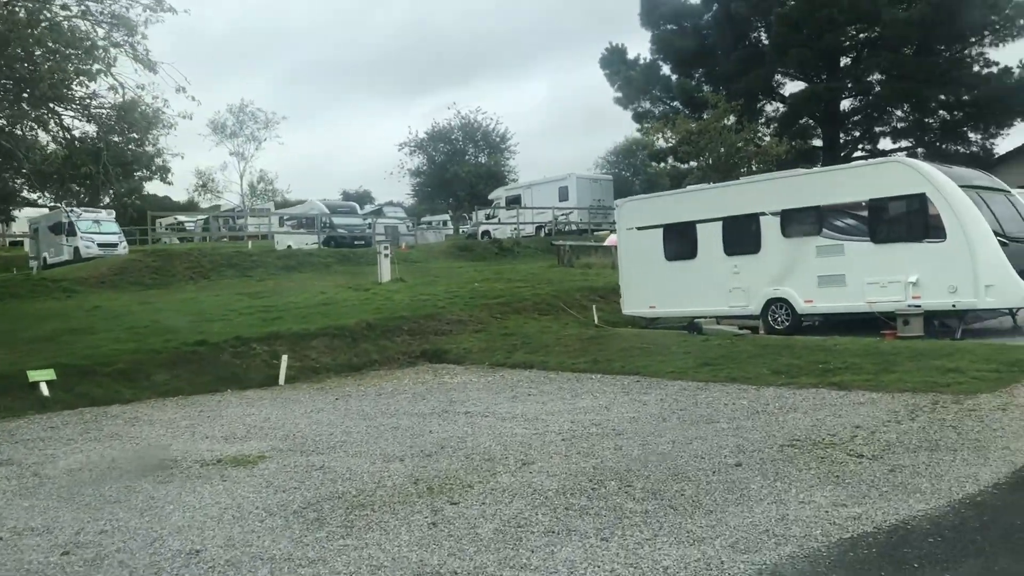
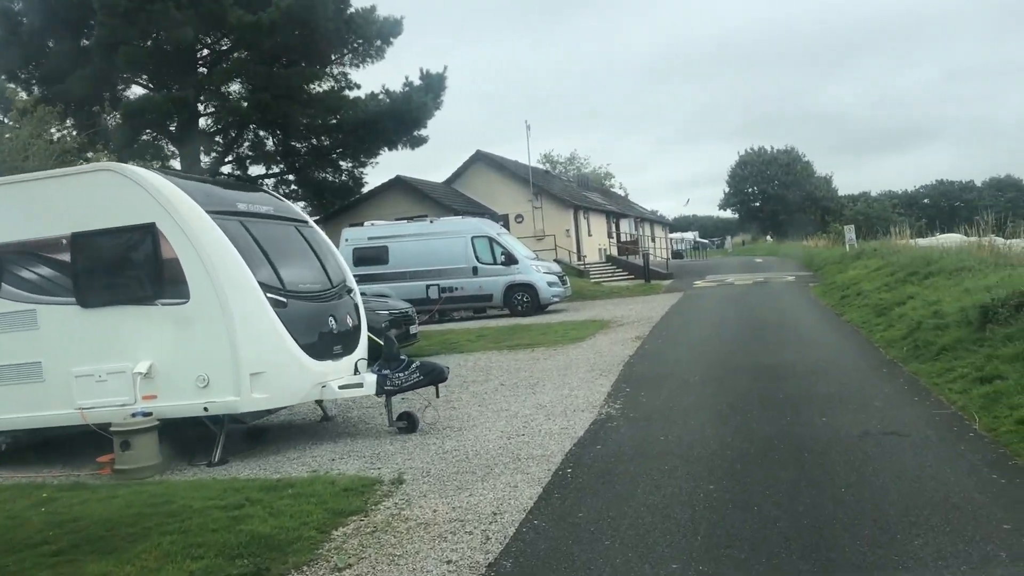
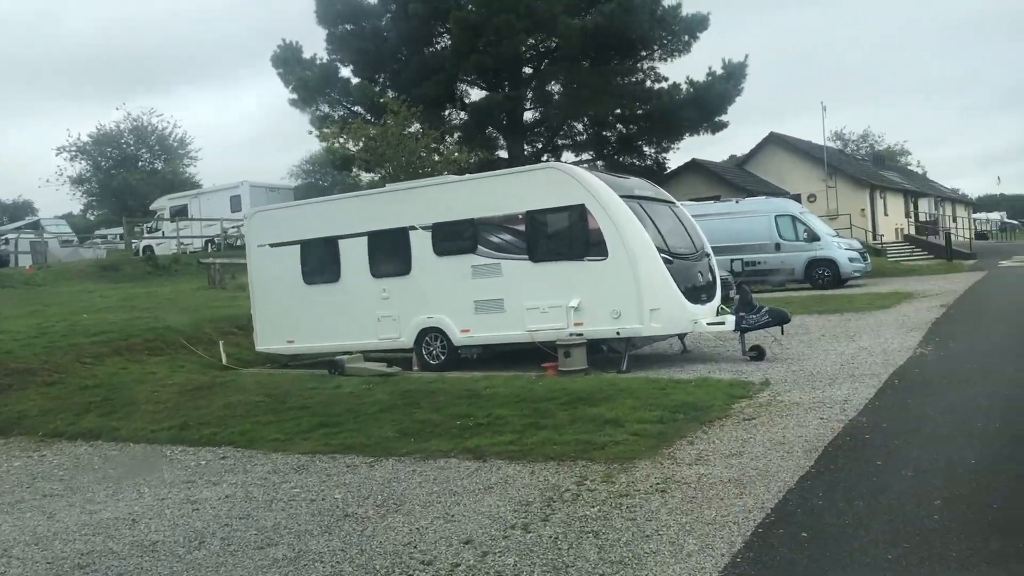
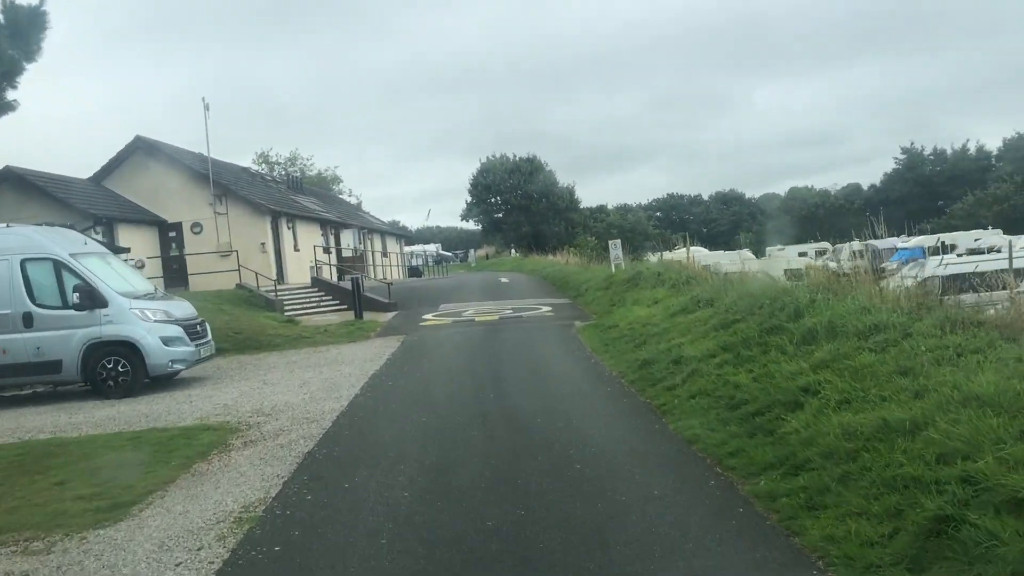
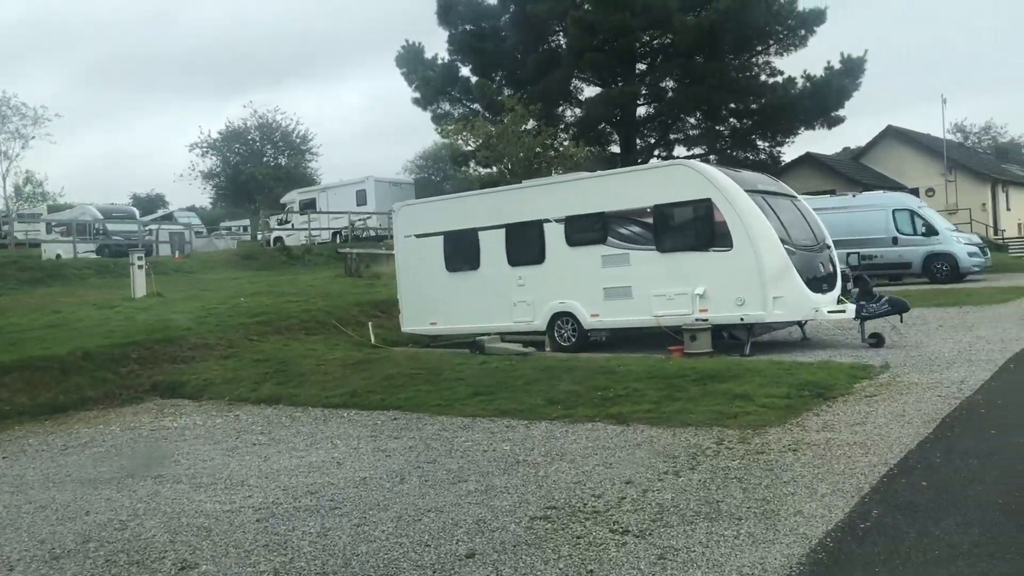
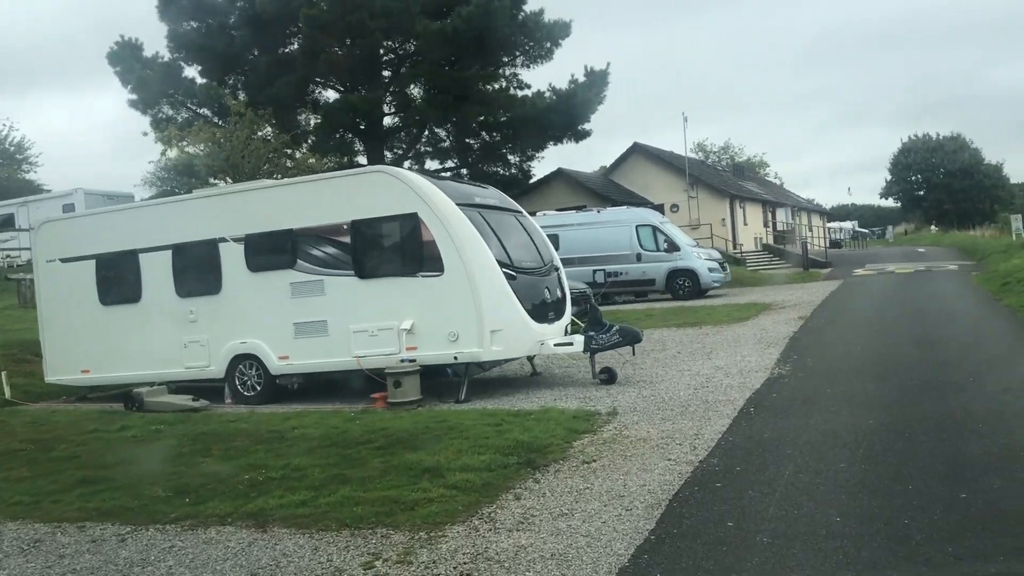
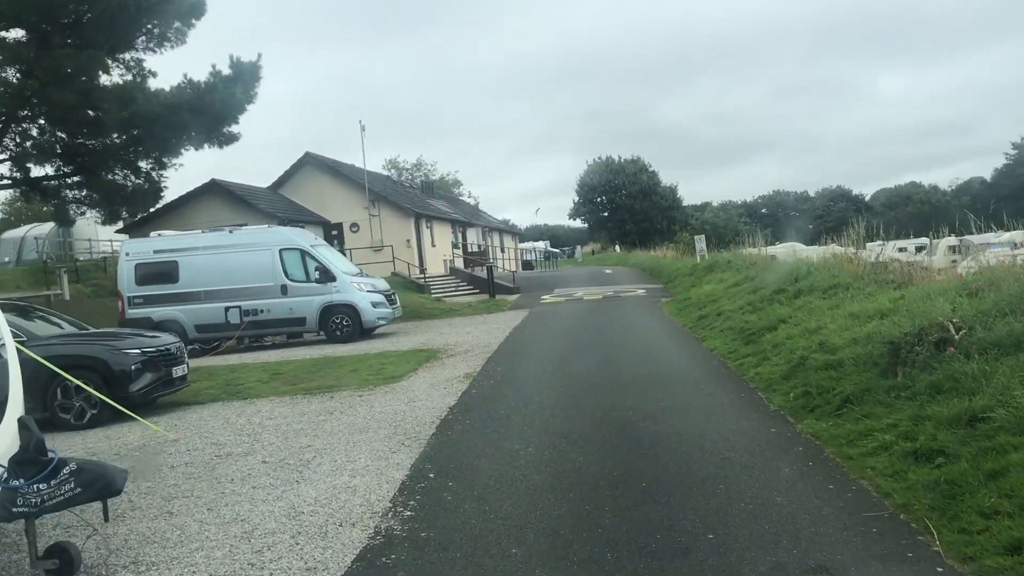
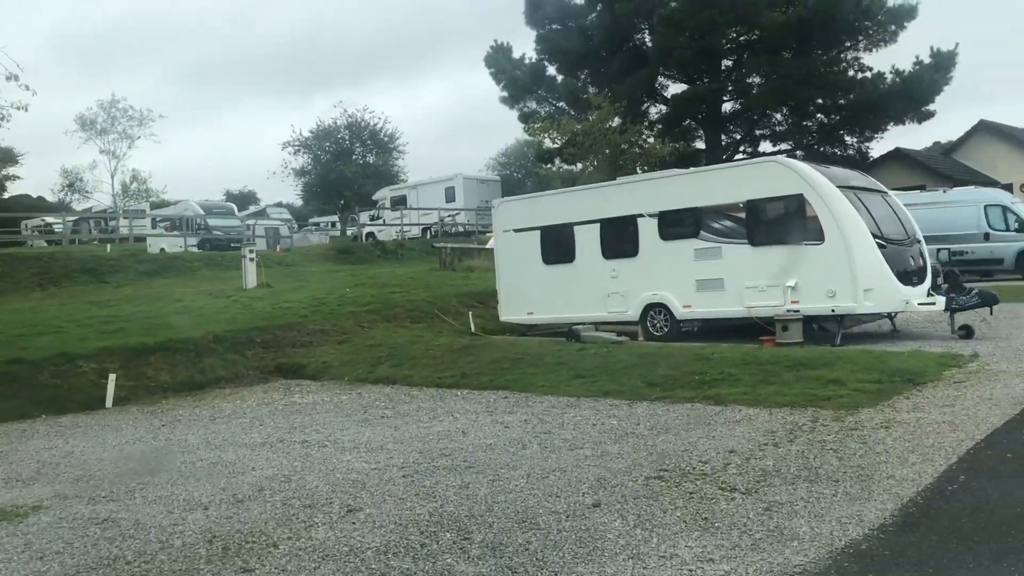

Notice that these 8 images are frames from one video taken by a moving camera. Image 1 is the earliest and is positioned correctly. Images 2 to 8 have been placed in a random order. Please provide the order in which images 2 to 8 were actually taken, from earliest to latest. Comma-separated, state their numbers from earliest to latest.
8, 5, 3, 6, 2, 7, 4
